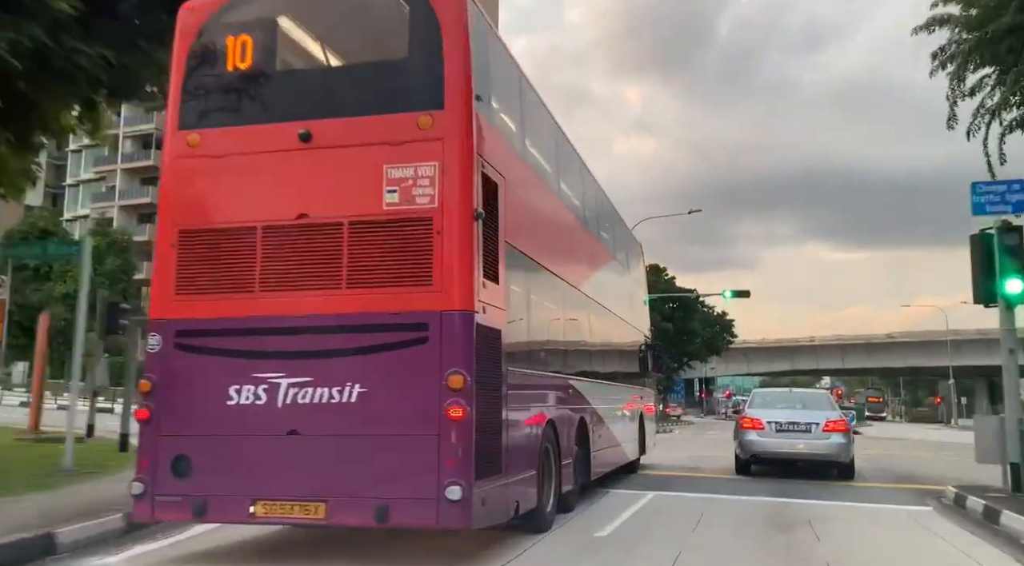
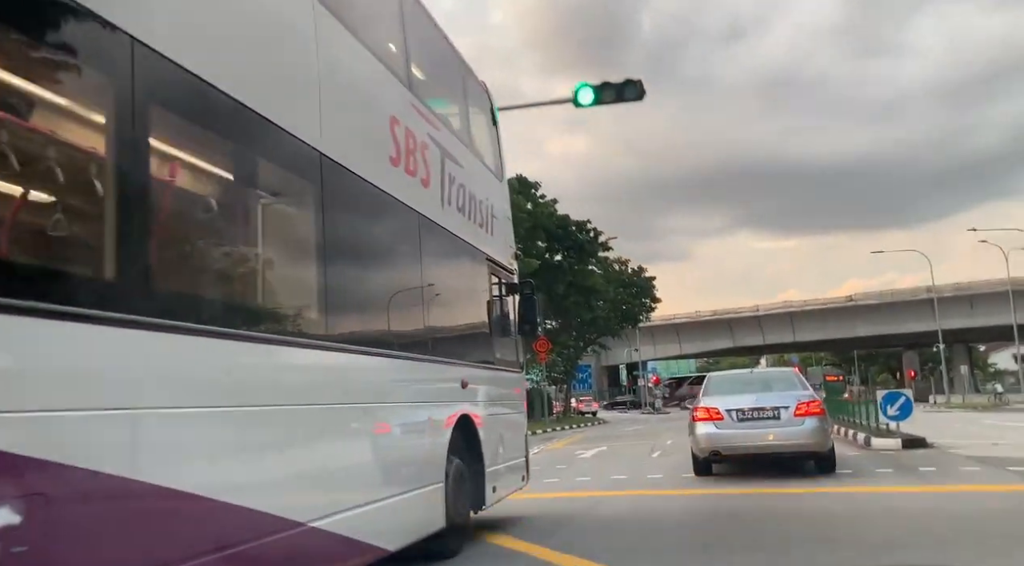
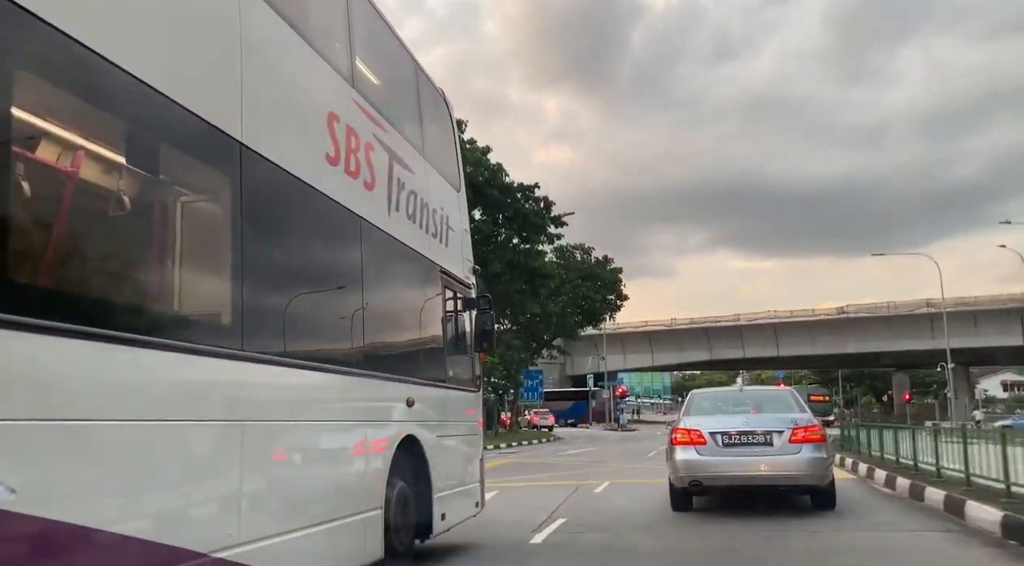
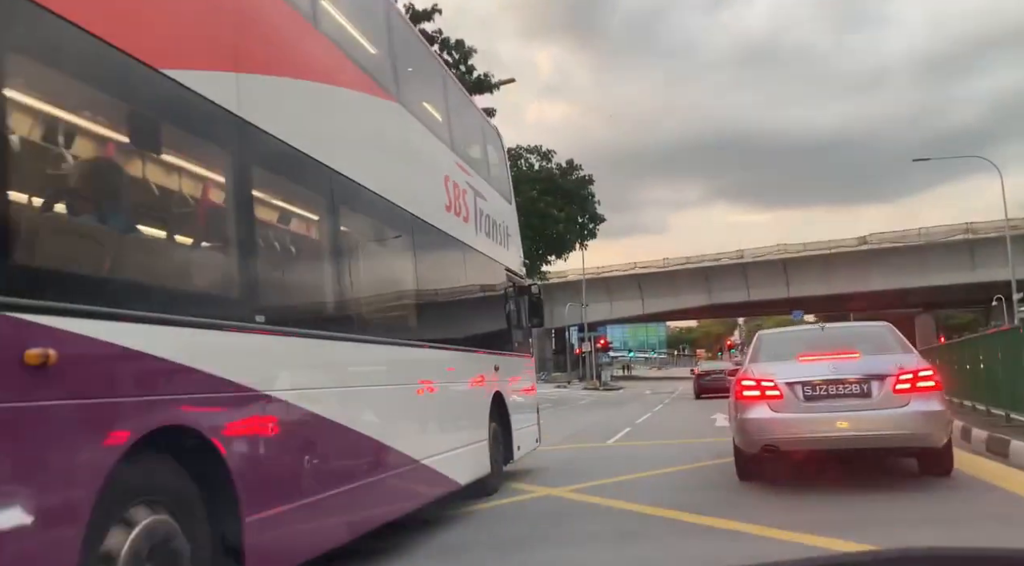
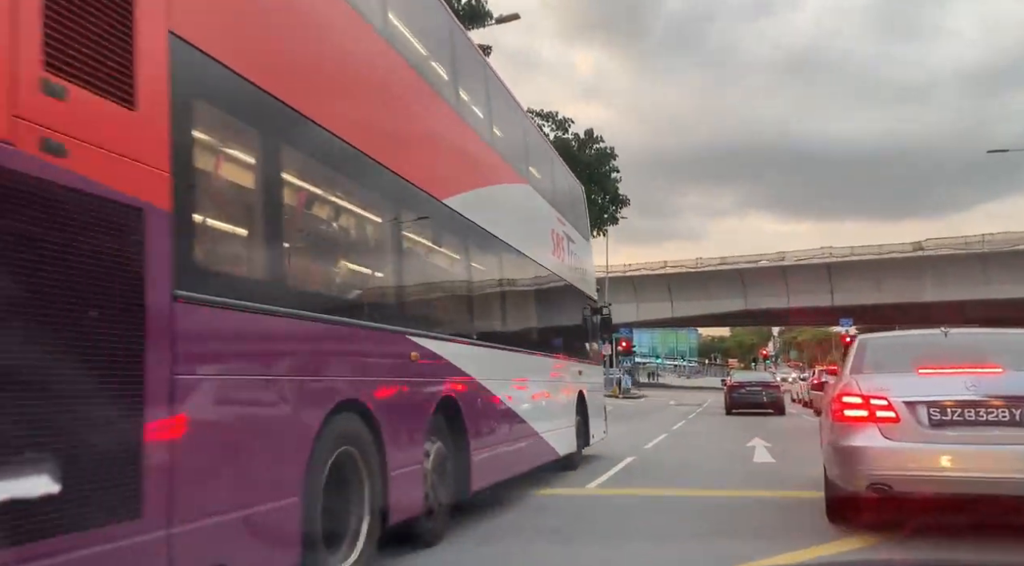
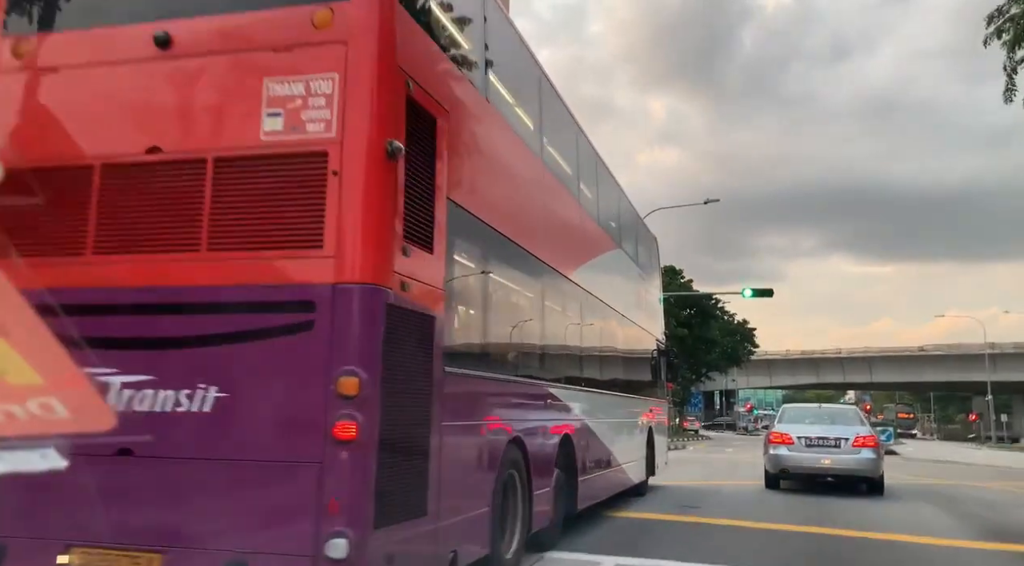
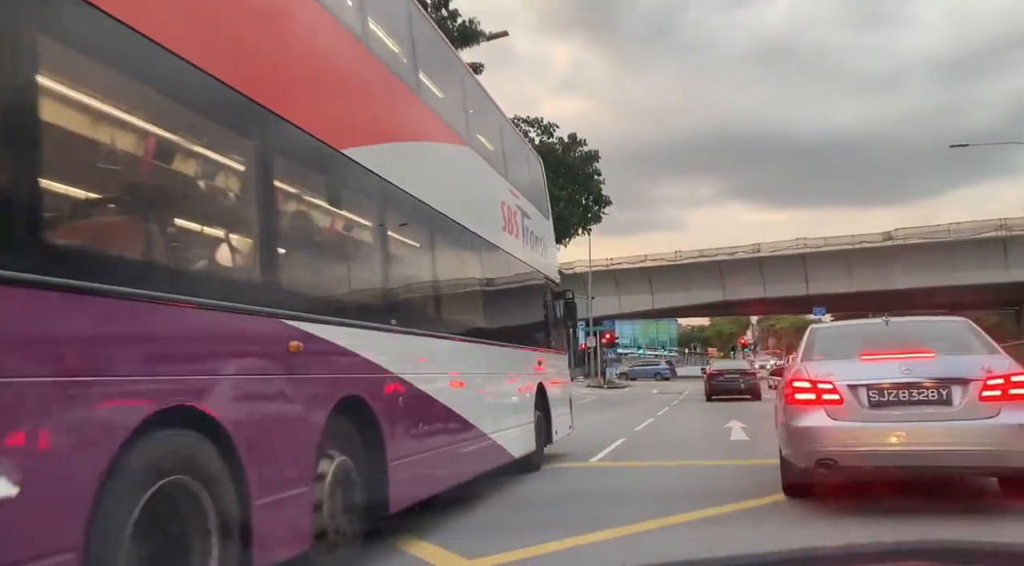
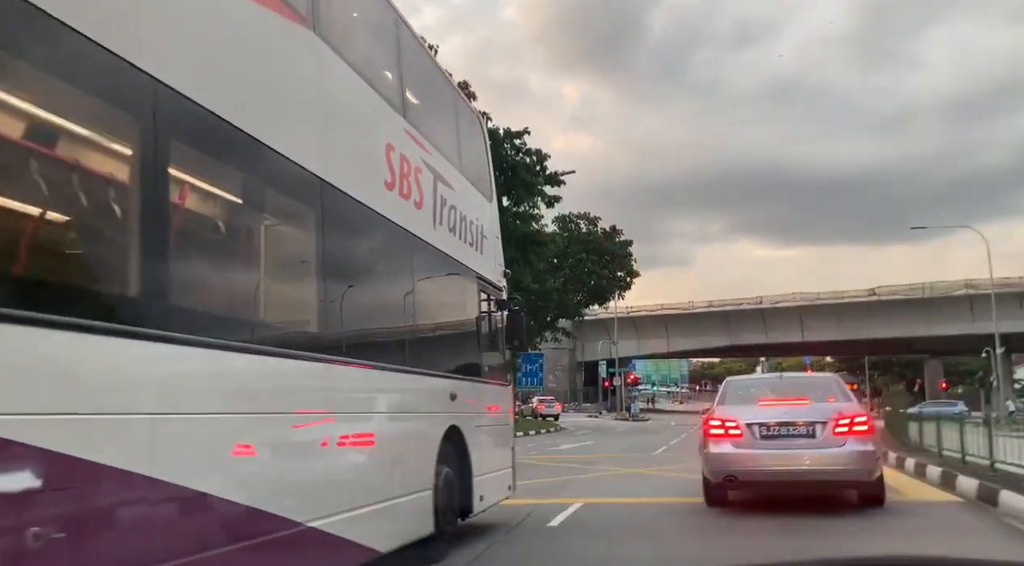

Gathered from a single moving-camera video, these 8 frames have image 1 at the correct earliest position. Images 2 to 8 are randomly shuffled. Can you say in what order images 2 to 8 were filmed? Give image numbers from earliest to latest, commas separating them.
6, 2, 3, 8, 4, 7, 5
